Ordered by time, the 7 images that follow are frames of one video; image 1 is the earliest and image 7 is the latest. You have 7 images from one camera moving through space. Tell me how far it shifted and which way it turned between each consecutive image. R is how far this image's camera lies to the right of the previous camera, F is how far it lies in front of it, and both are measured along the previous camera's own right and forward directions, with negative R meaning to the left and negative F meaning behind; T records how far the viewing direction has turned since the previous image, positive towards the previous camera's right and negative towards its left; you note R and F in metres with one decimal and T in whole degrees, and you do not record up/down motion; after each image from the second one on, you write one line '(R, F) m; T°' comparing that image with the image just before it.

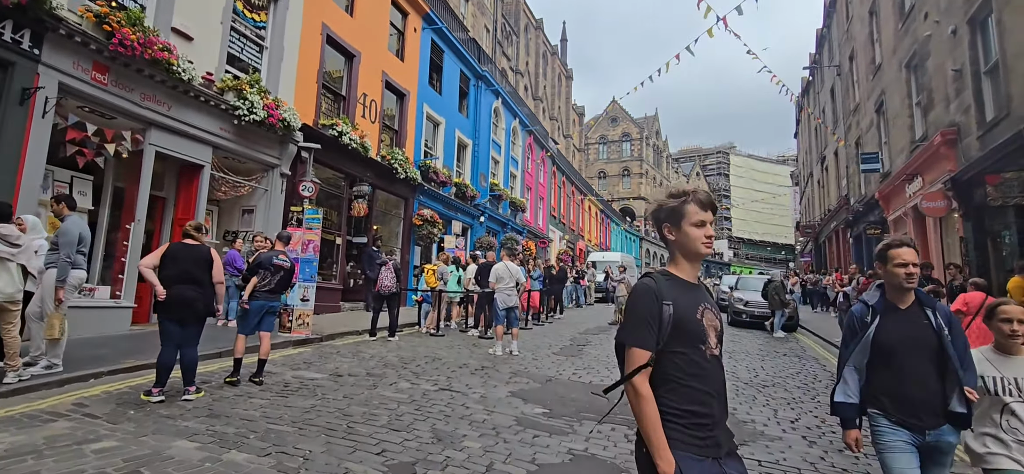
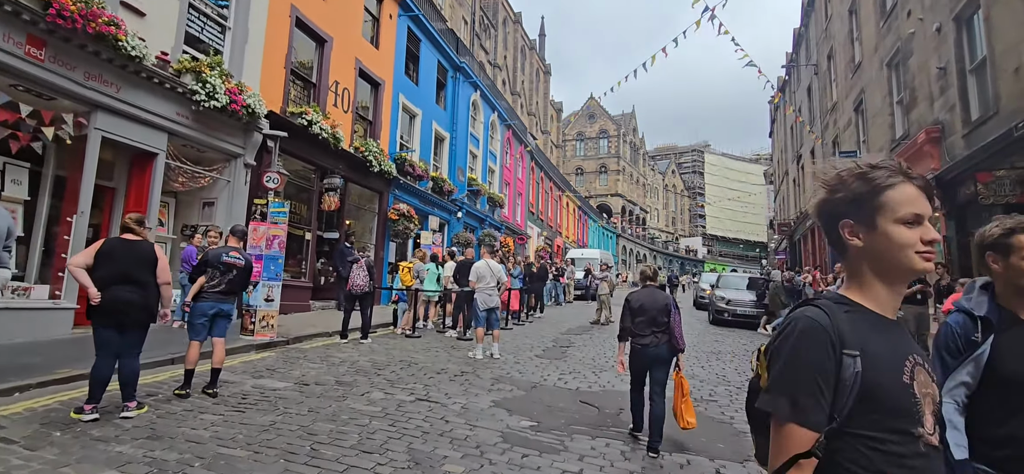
(-0.1, +0.5) m; +3°
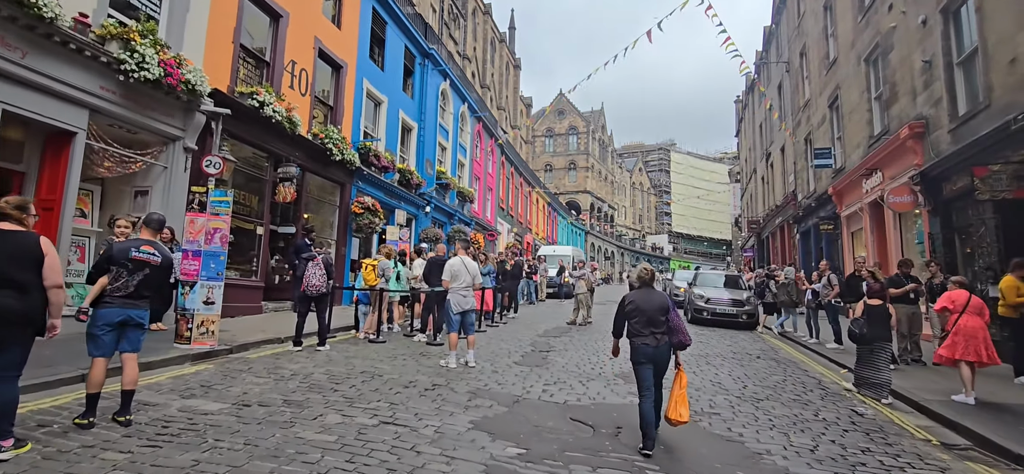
(-0.1, +0.8) m; +4°
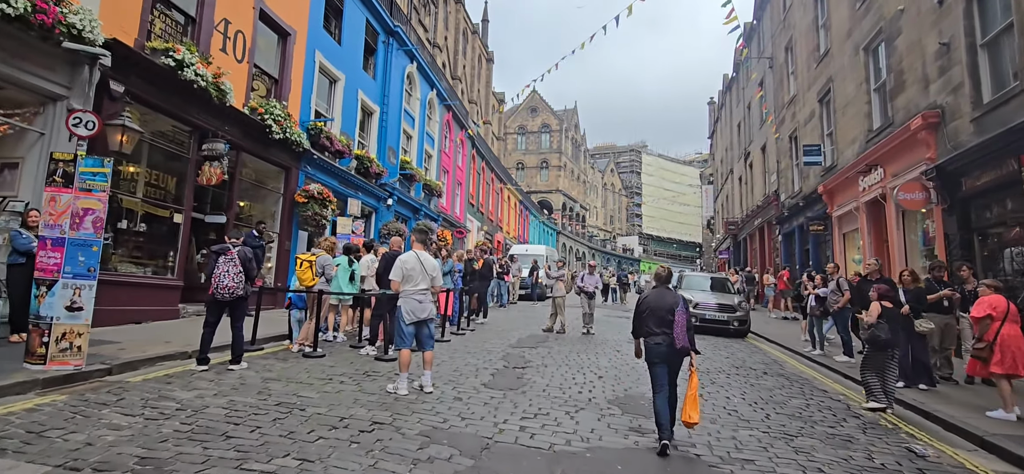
(0.0, +1.6) m; +3°
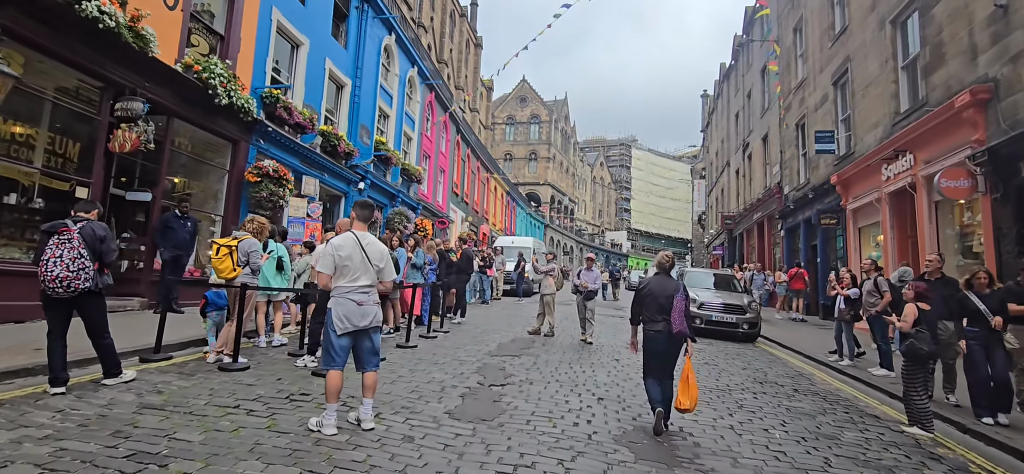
(+0.1, +1.6) m; +1°
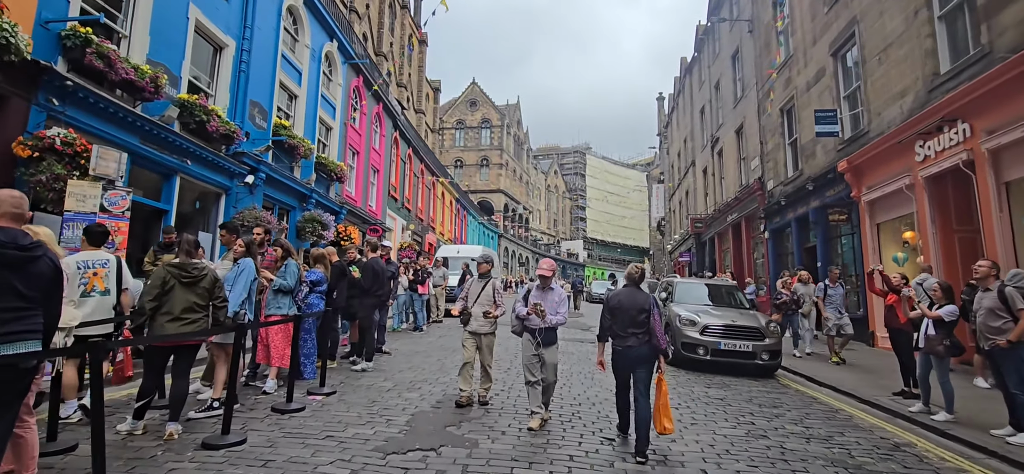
(+0.4, +3.4) m; +5°
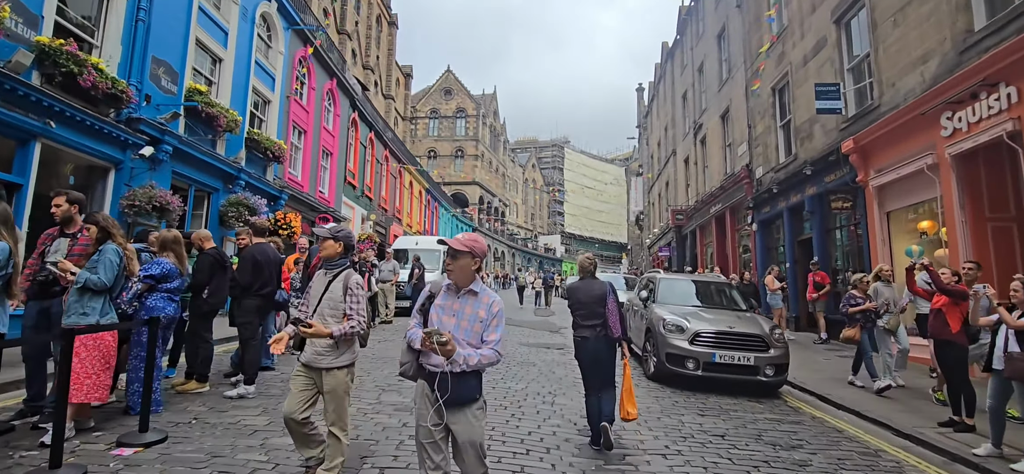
(+0.5, +1.8) m; +2°
